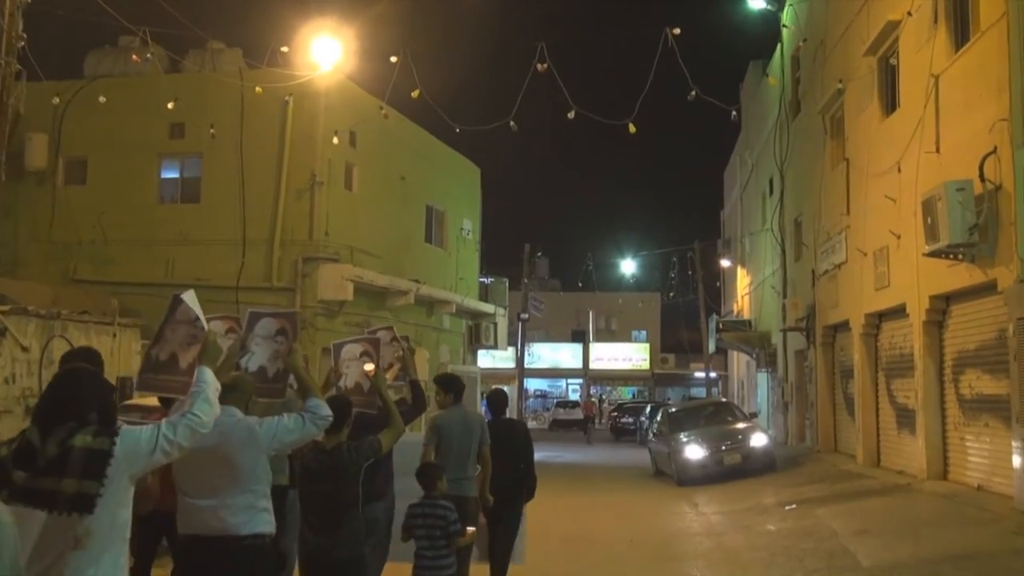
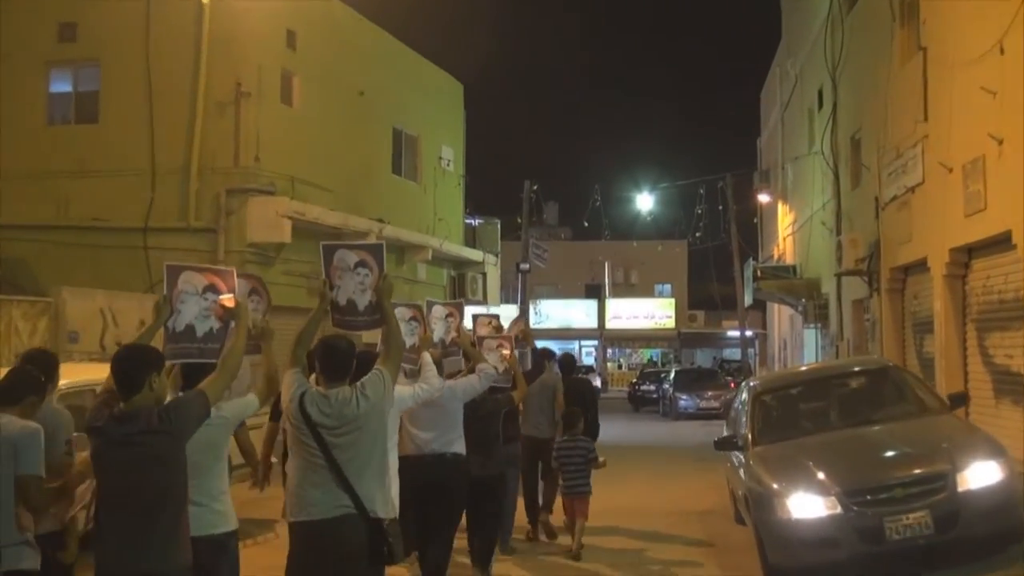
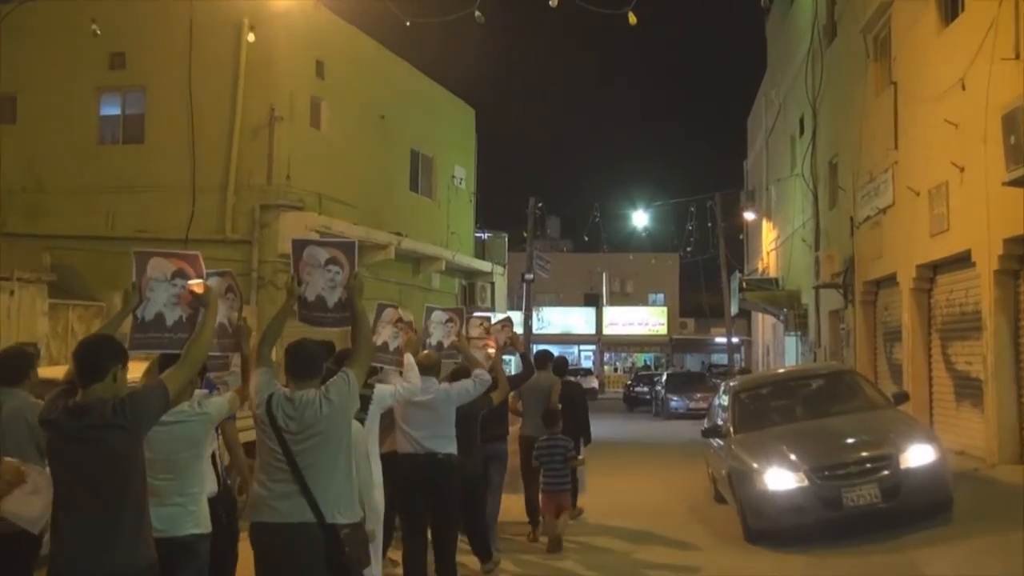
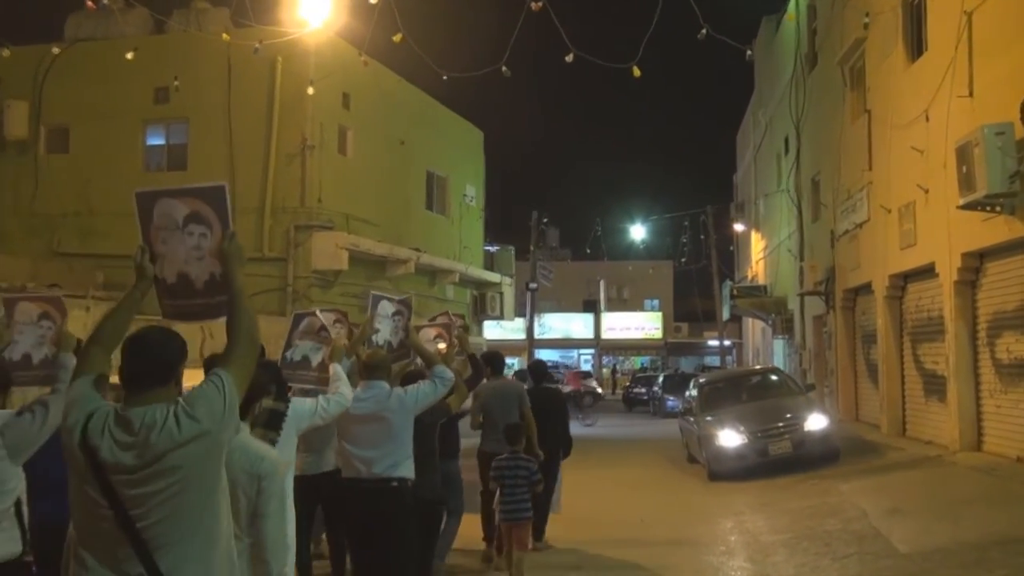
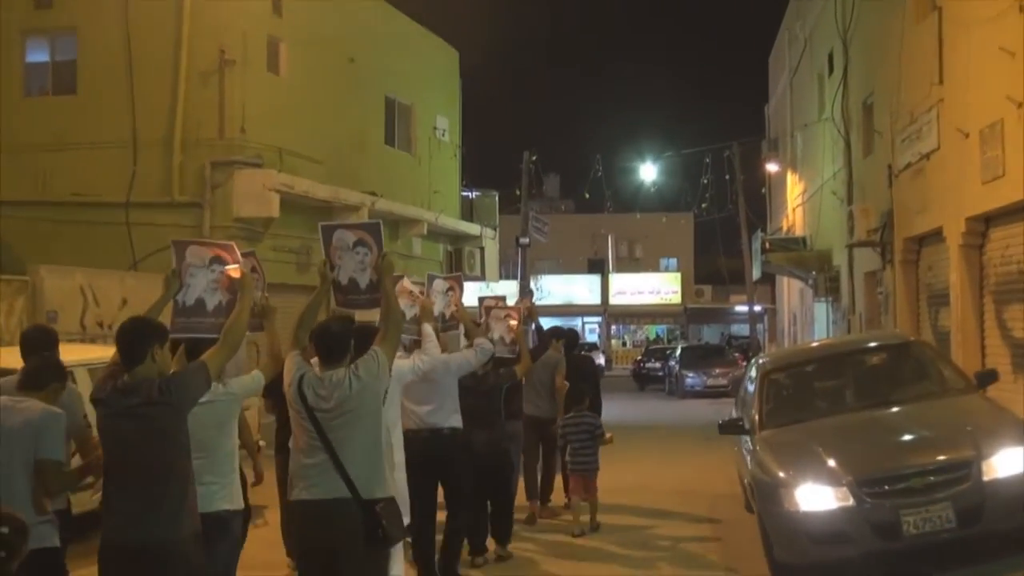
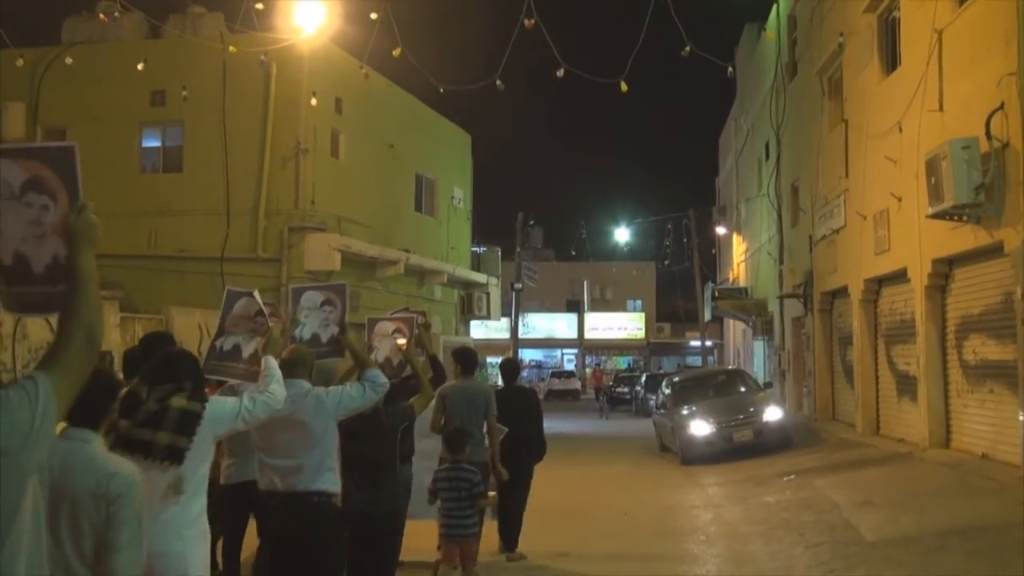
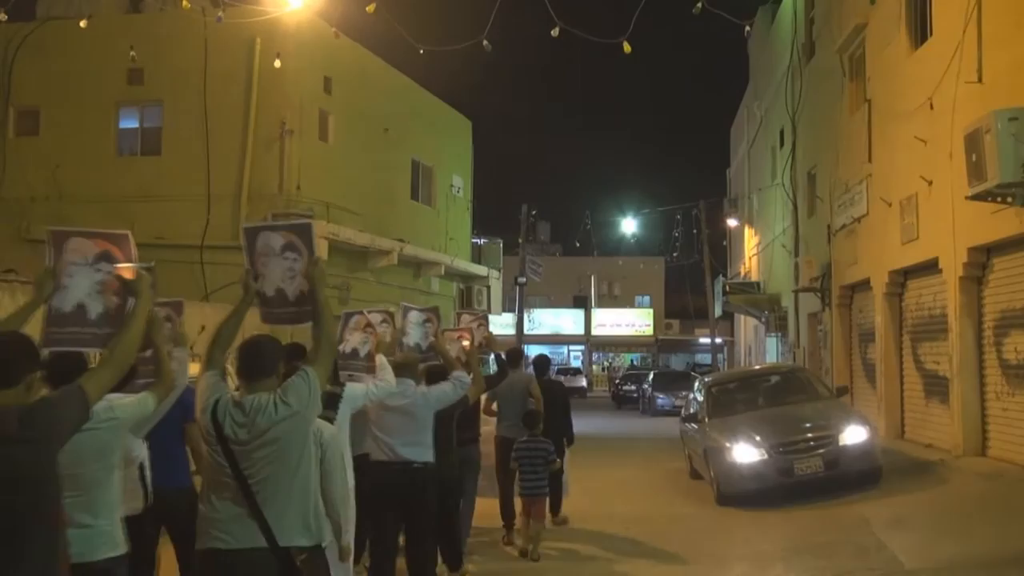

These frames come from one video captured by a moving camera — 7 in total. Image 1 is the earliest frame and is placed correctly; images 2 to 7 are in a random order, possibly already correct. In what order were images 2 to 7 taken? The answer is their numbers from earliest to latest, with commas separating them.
6, 4, 7, 3, 2, 5
